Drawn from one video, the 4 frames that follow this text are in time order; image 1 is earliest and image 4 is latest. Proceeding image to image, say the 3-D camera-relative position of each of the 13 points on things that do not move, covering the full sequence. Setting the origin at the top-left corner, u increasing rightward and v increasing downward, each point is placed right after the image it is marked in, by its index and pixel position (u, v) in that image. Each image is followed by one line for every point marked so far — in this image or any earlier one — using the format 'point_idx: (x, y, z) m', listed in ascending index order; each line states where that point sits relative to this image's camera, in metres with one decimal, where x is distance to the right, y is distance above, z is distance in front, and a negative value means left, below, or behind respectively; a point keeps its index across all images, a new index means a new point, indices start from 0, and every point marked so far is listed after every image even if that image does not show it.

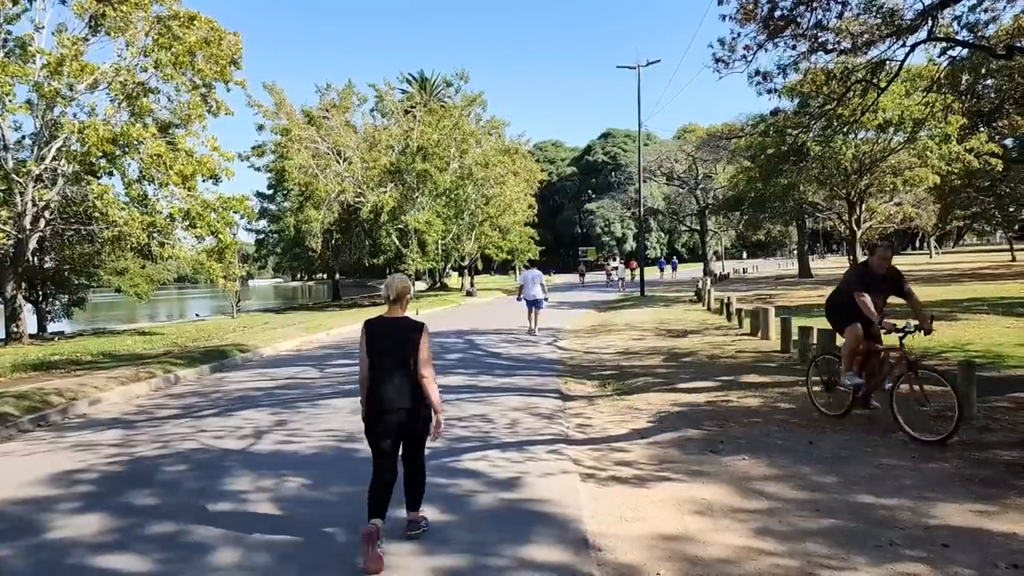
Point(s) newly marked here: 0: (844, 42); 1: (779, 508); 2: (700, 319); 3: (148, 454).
0: (+5.6, +4.2, +11.0) m
1: (+2.1, -1.7, +5.1) m
2: (+5.7, -0.9, +19.7) m
3: (-4.3, -1.9, +7.6) m
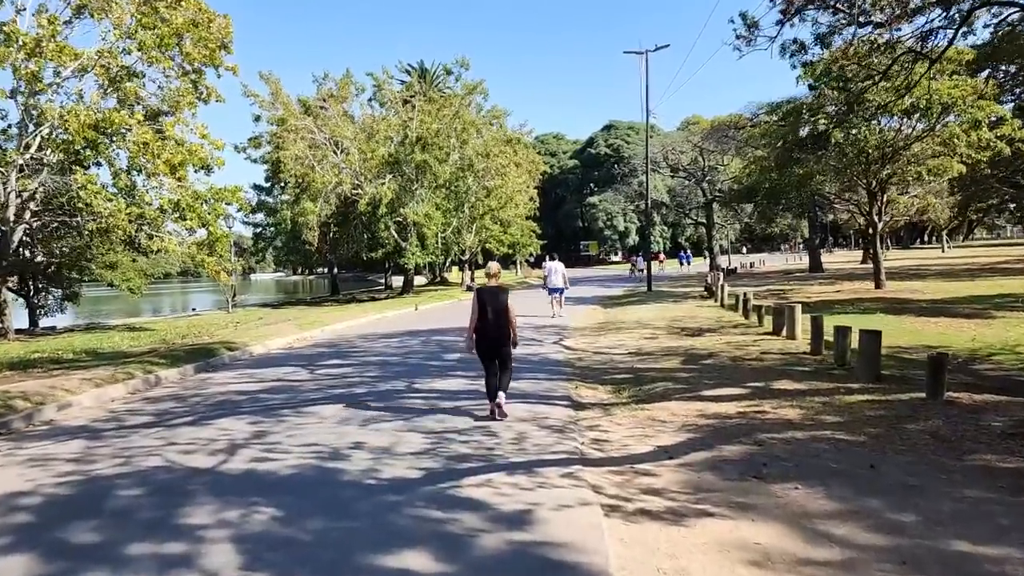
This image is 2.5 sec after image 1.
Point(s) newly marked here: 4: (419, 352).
0: (+5.7, +4.2, +10.0) m
1: (+2.2, -1.7, +4.2) m
2: (+5.8, -0.8, +18.7) m
3: (-4.2, -1.9, +6.7) m
4: (-2.1, -1.4, +14.4) m
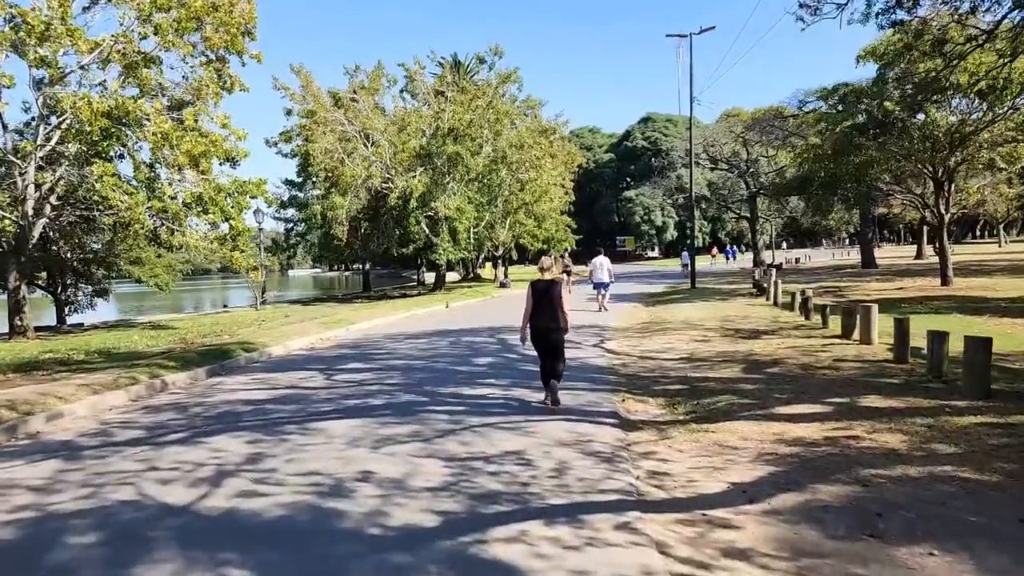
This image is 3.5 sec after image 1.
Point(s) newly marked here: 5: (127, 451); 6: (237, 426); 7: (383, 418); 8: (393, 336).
0: (+6.2, +4.2, +8.3) m
1: (+2.4, -1.7, +2.8) m
2: (+6.8, -0.7, +17.1) m
3: (-3.8, -1.9, +5.6) m
4: (-1.3, -1.4, +13.3) m
5: (-4.3, -1.8, +7.3) m
6: (-3.4, -1.7, +8.1) m
7: (-1.6, -1.6, +8.1) m
8: (-3.1, -1.2, +17.0) m
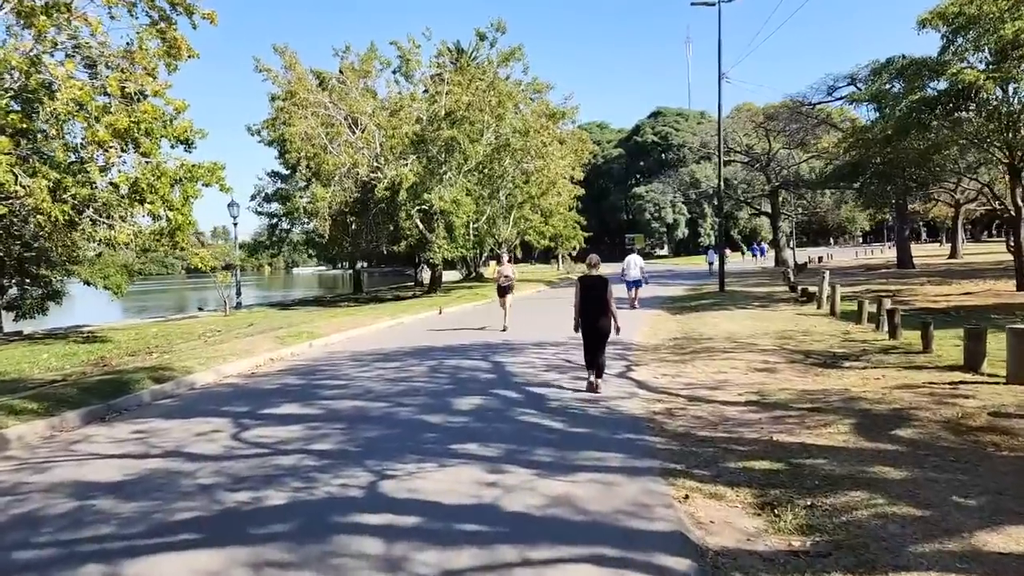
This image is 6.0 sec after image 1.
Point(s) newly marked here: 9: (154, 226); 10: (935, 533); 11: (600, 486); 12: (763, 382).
0: (+6.1, +4.0, +4.7) m
1: (+2.2, -2.0, -0.8) m
2: (+6.8, -0.9, +13.5) m
3: (-4.0, -2.1, +2.1) m
4: (-1.4, -1.5, +9.7) m
5: (-4.4, -2.0, +3.8) m
6: (-3.5, -1.9, +4.5) m
7: (-1.7, -1.8, +4.5) m
8: (-3.1, -1.4, +13.5) m
9: (-10.0, +1.7, +18.3) m
10: (+2.9, -1.7, +4.5) m
11: (+0.8, -1.7, +5.6) m
12: (+3.7, -1.4, +9.5) m
